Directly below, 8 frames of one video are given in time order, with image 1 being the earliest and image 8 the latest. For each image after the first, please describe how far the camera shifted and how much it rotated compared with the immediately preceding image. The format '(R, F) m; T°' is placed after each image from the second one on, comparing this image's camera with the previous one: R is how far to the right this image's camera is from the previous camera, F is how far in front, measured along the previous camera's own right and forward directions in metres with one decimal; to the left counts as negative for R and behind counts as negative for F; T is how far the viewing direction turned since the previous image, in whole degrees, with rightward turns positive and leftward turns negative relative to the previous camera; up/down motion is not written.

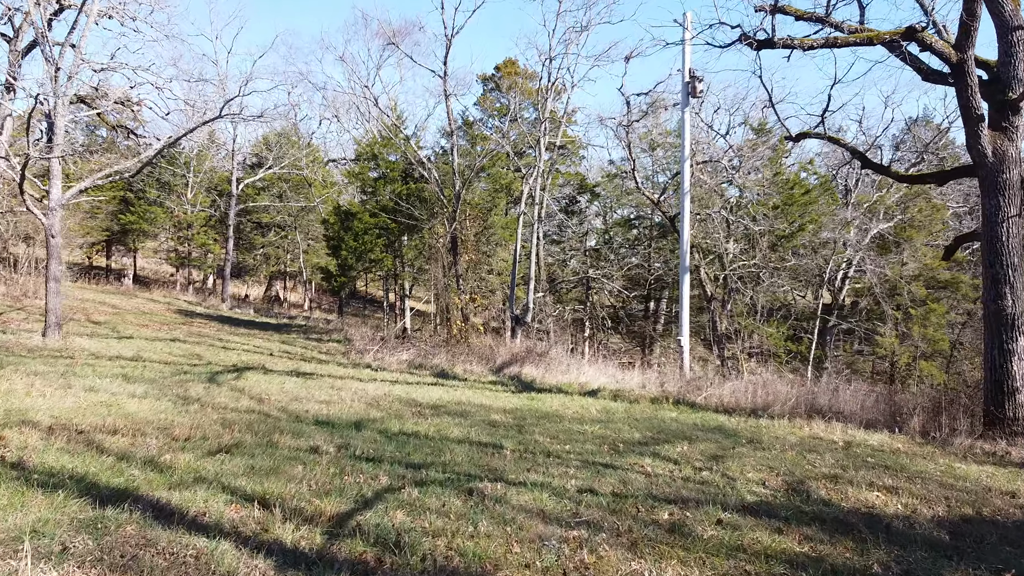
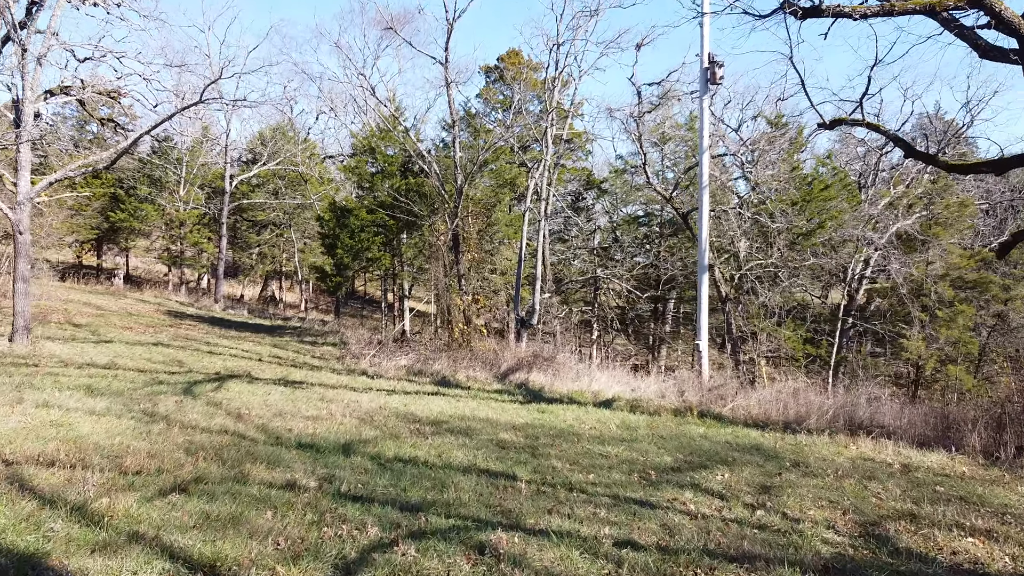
(-0.1, +0.8) m; 0°
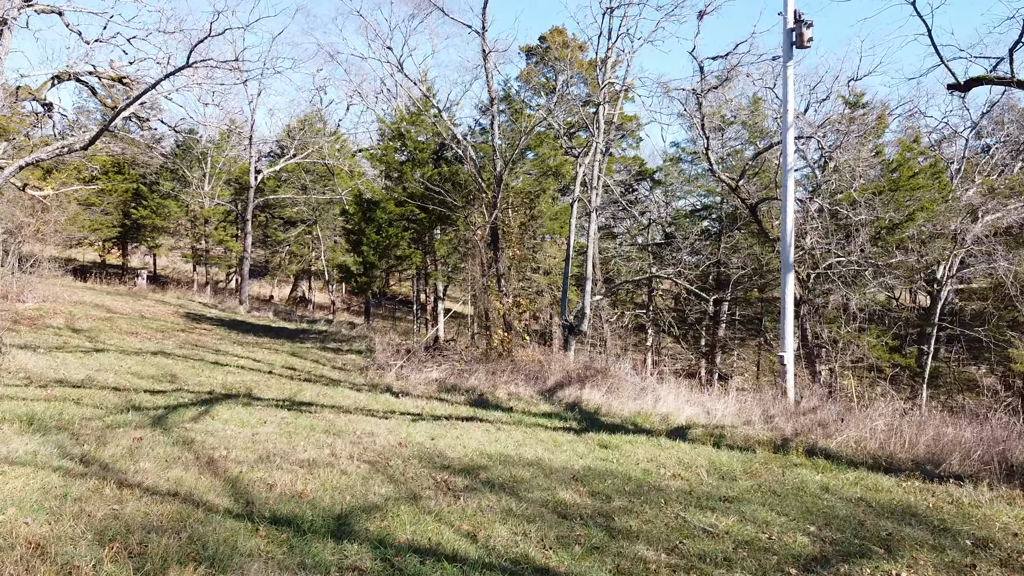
(-0.1, +1.6) m; -3°
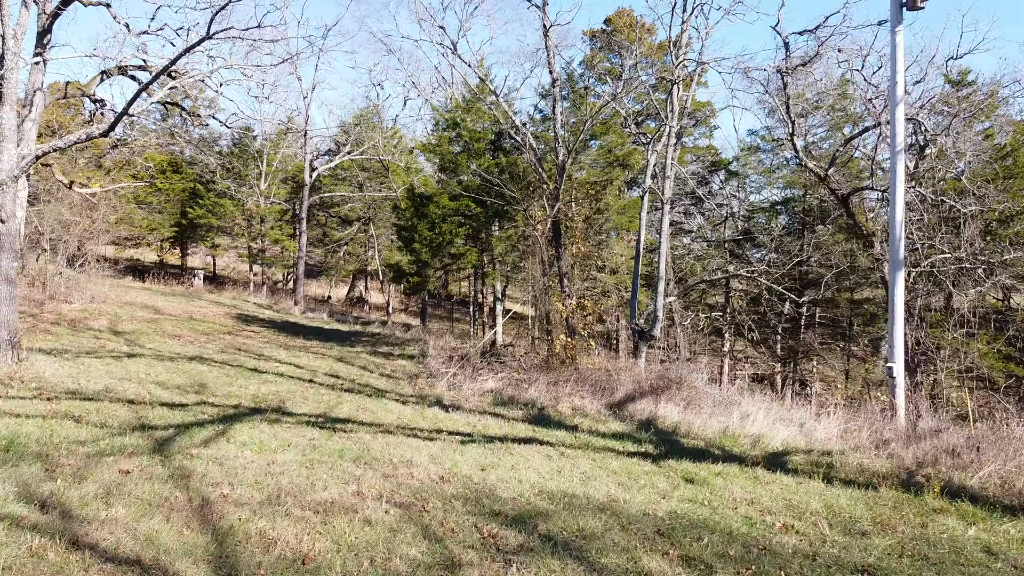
(0.0, +1.0) m; -4°
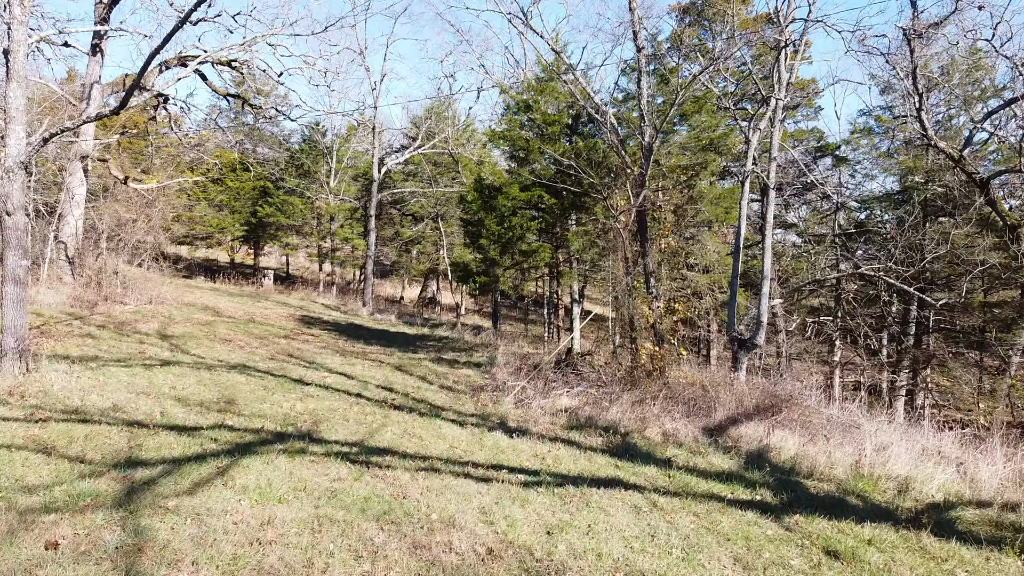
(0.0, +1.3) m; -6°
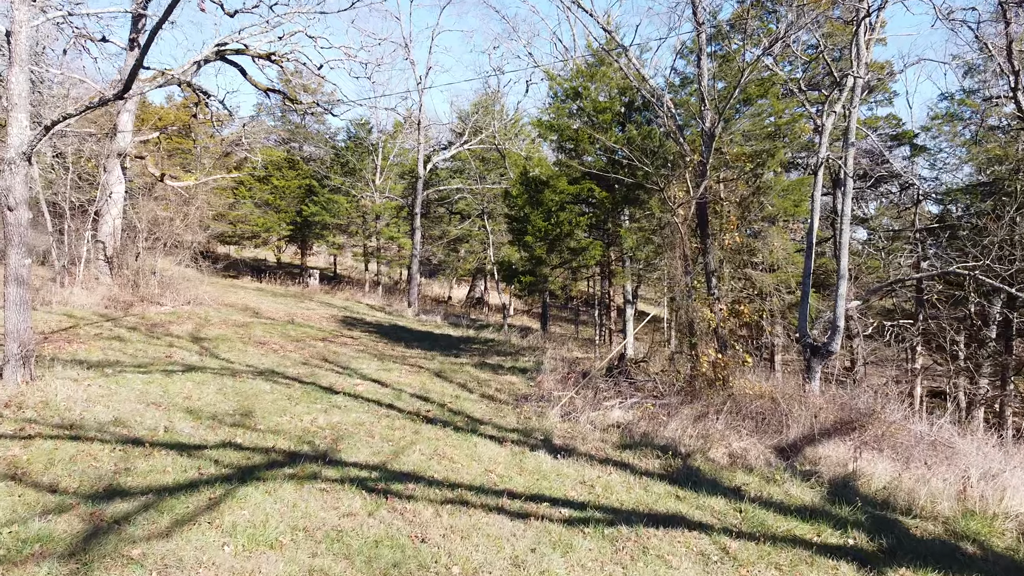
(+0.1, +0.7) m; -4°
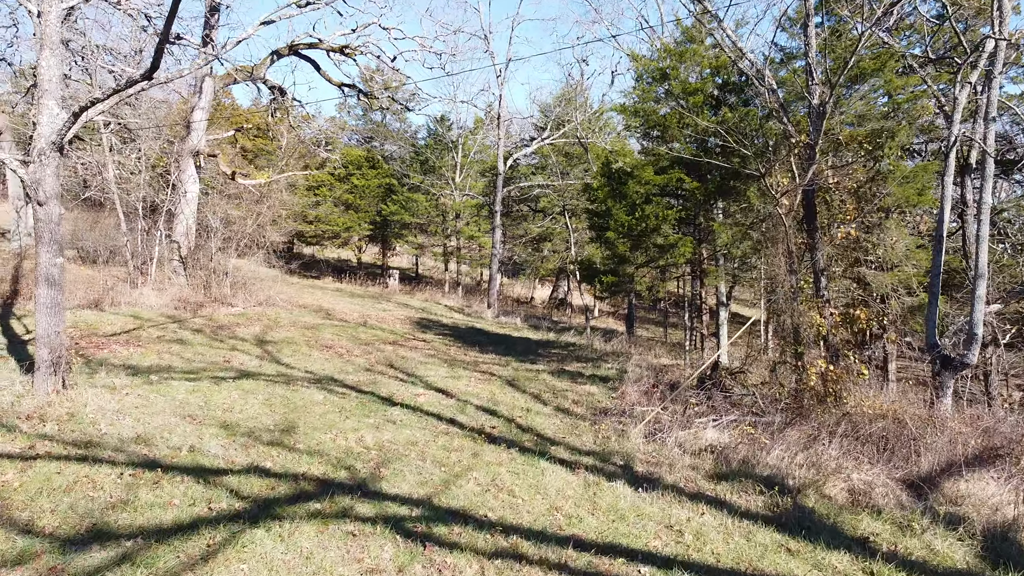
(+0.1, +0.8) m; -6°
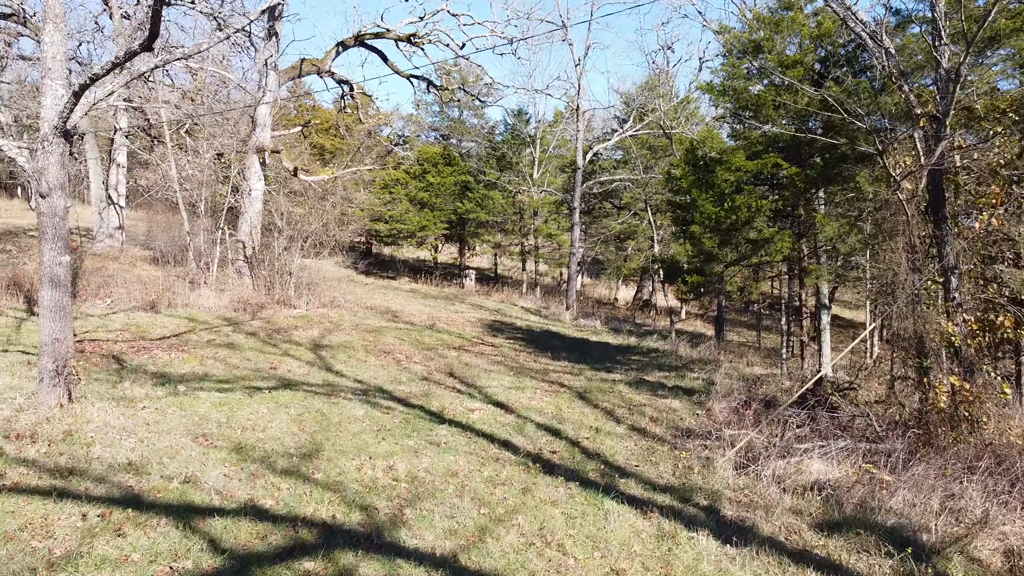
(+0.2, +0.9) m; -6°
